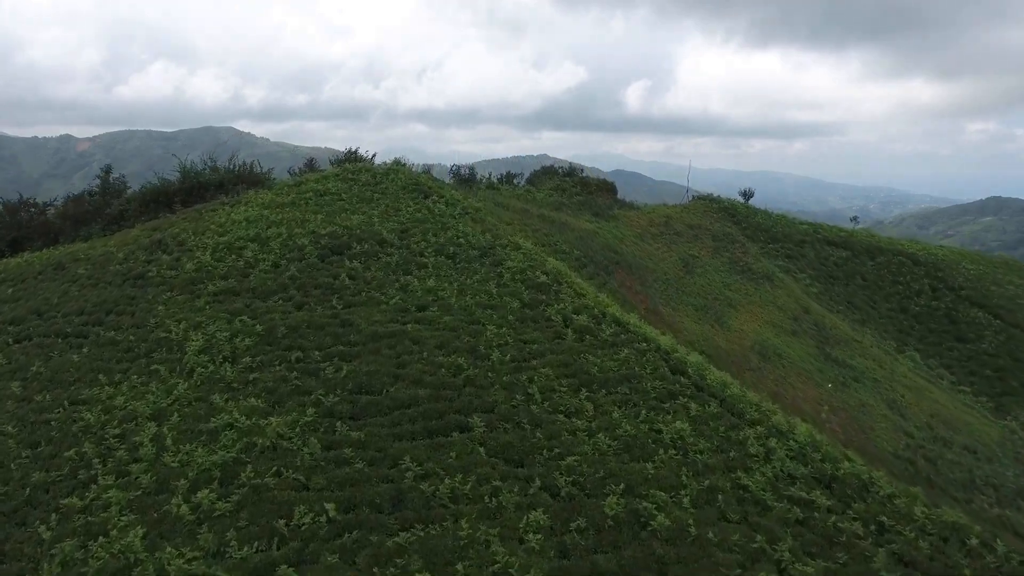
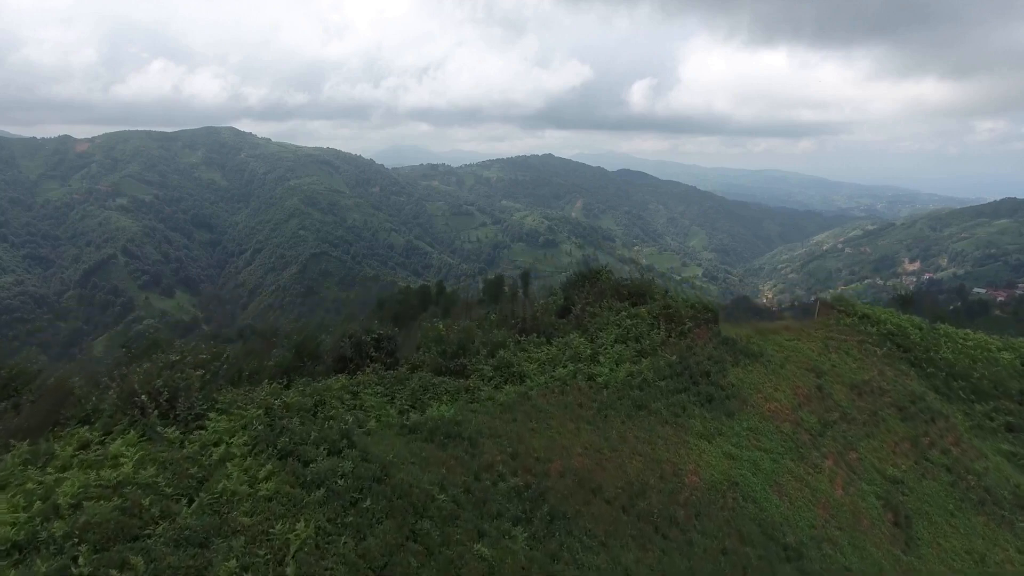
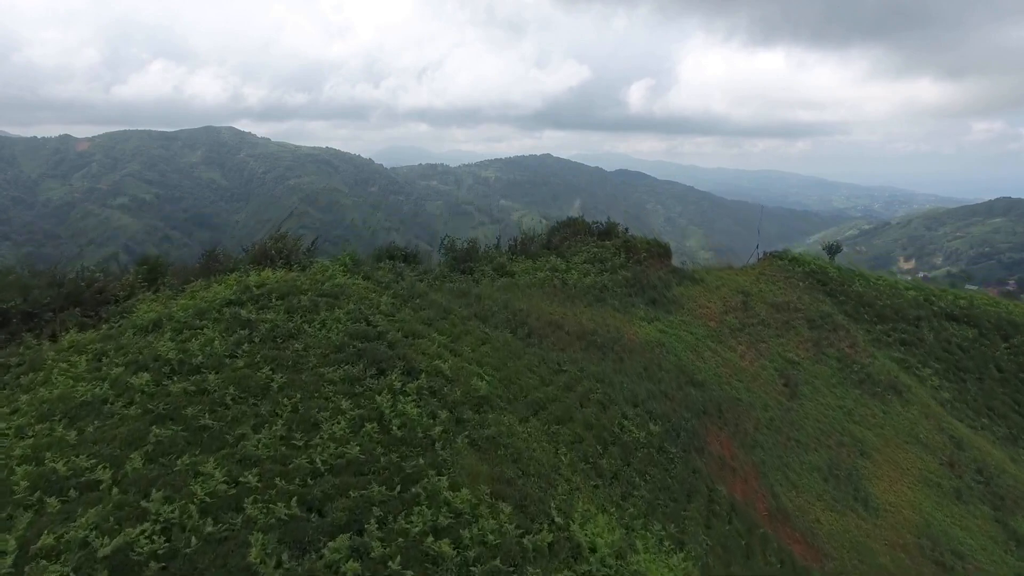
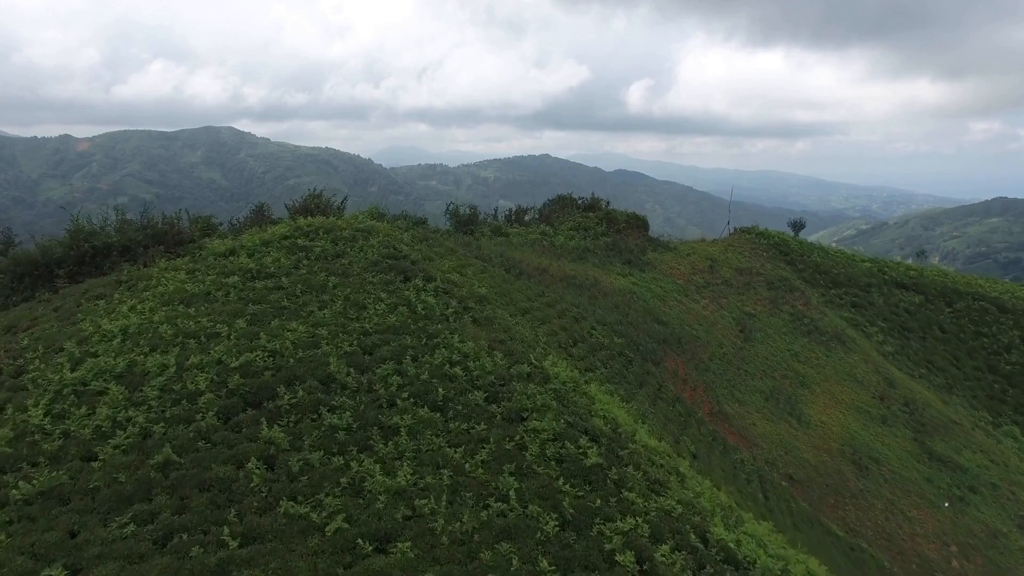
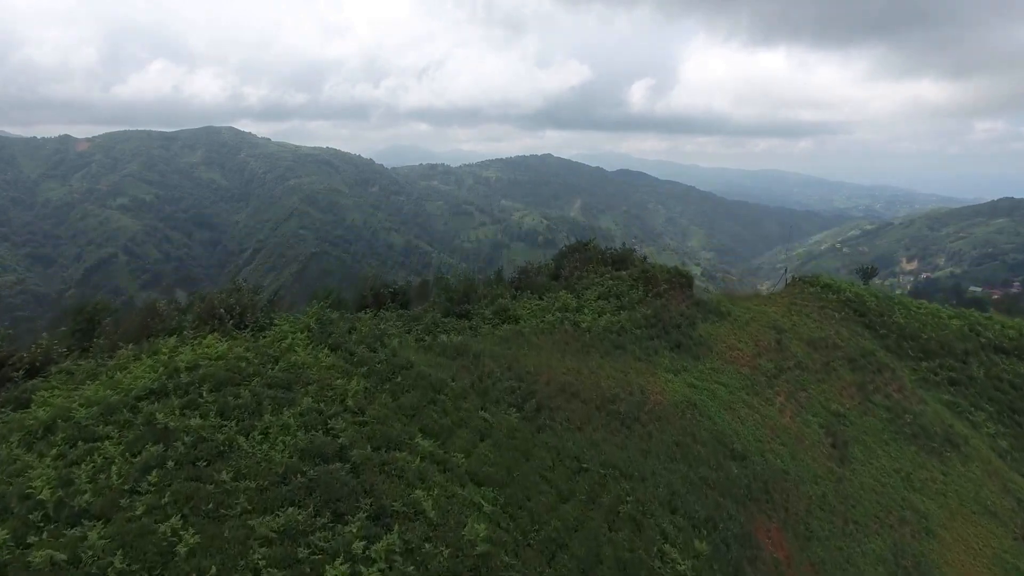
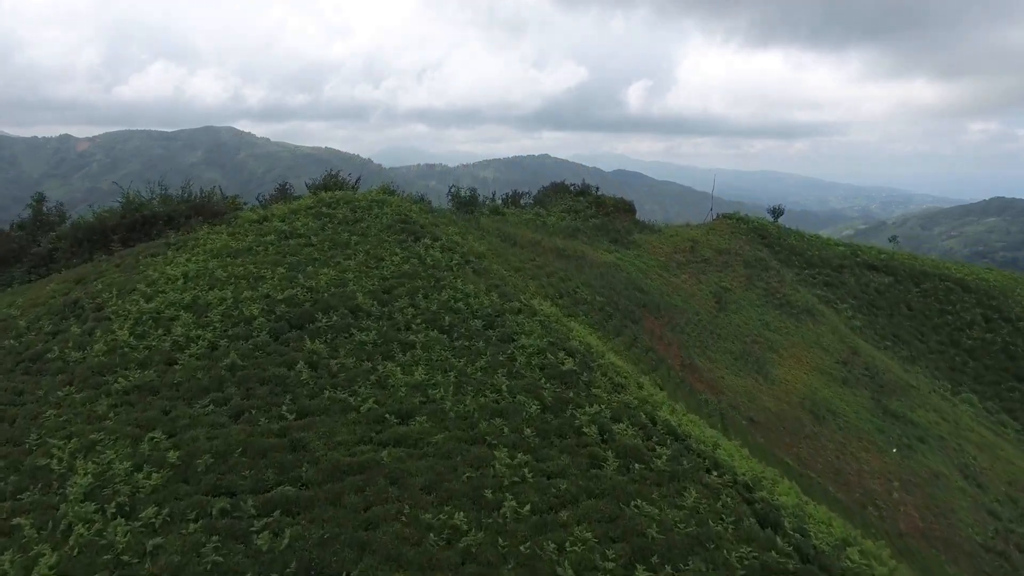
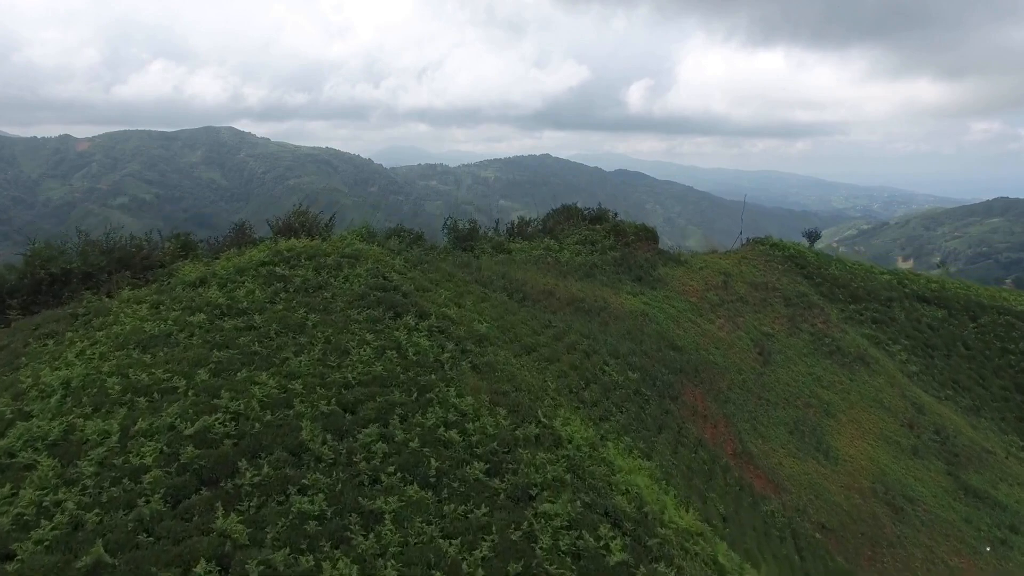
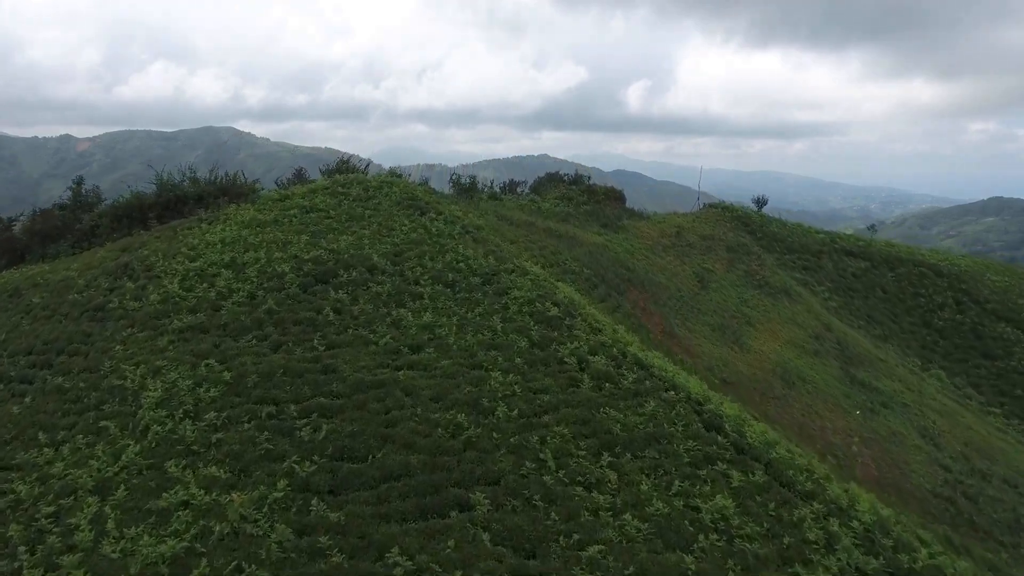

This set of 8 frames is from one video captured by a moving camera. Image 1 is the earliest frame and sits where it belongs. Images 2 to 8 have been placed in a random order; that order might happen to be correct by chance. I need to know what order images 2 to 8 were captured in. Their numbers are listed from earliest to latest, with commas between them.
8, 6, 4, 7, 3, 5, 2
